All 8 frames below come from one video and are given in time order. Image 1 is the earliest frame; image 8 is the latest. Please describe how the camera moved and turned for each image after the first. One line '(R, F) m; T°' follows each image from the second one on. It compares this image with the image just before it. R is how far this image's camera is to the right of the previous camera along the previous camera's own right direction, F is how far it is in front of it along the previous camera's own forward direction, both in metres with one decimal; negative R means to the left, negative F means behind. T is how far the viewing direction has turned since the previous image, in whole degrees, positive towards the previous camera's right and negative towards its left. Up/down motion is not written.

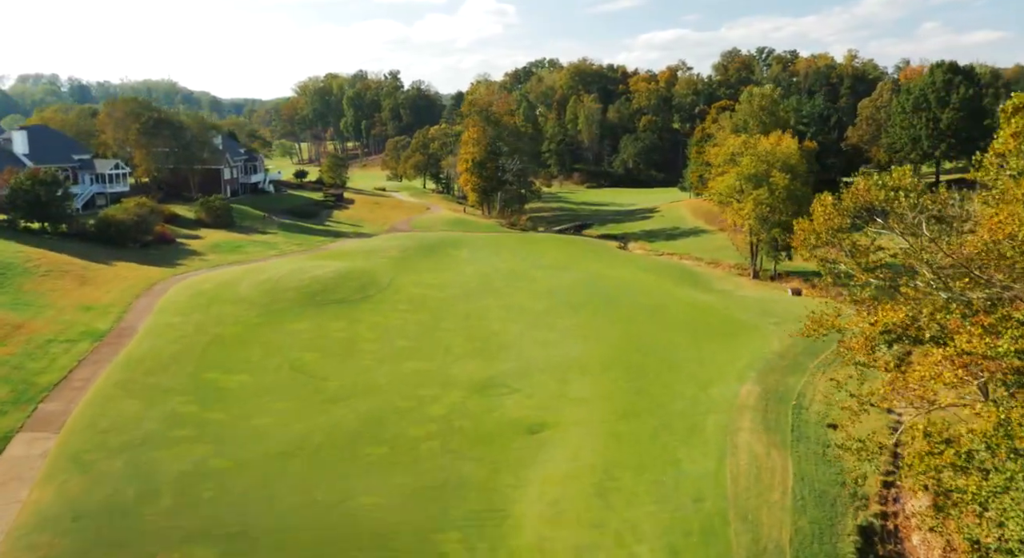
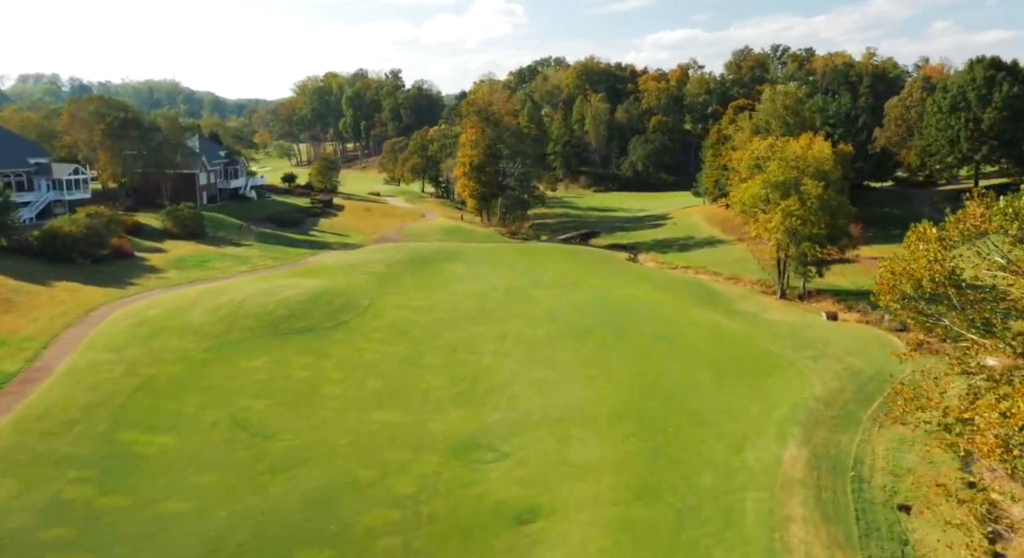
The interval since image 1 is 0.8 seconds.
(+0.6, +5.2) m; -1°
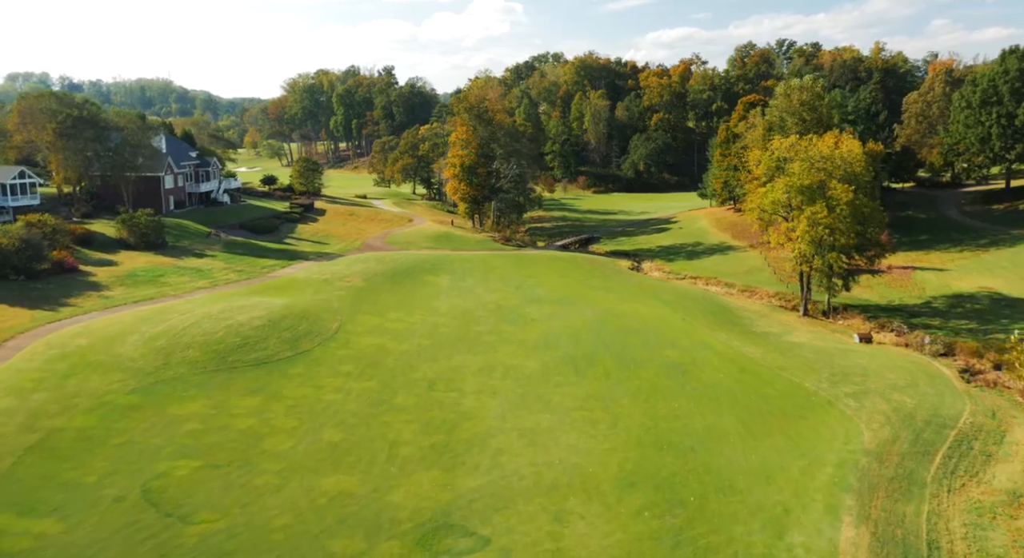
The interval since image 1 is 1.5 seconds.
(+0.5, +4.8) m; 0°
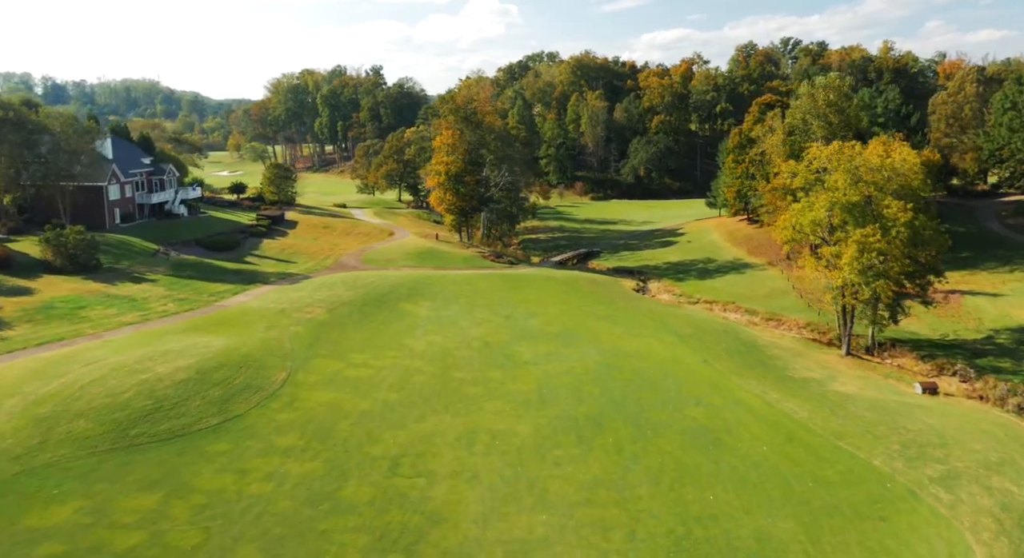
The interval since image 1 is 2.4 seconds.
(+0.3, +6.3) m; 0°
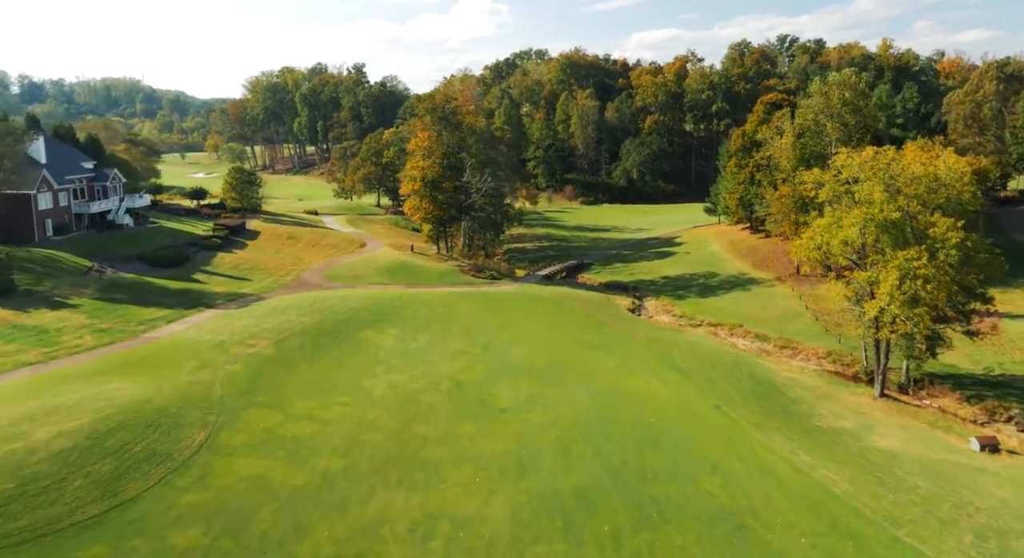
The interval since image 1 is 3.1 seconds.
(+0.6, +5.1) m; +1°
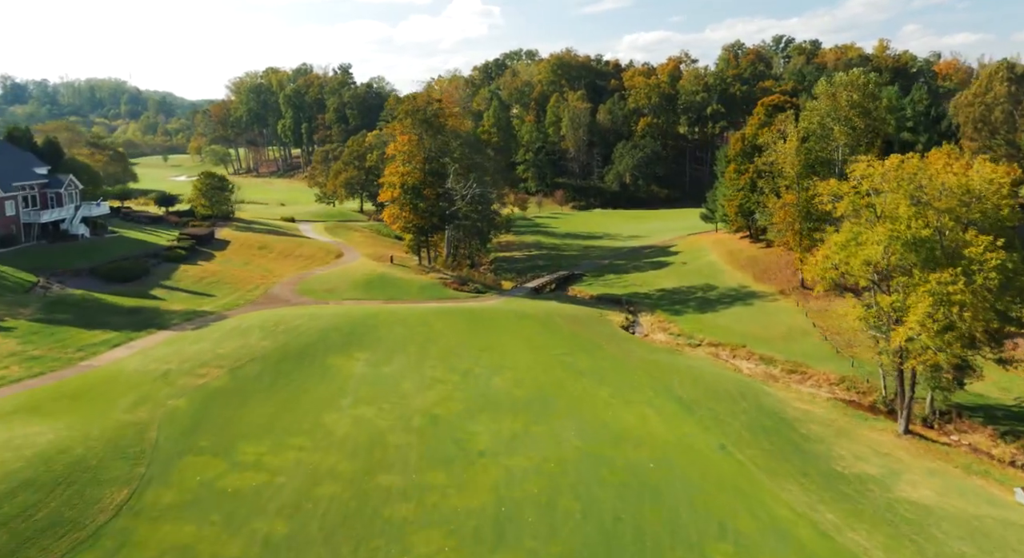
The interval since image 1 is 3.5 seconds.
(+0.4, +3.2) m; +1°
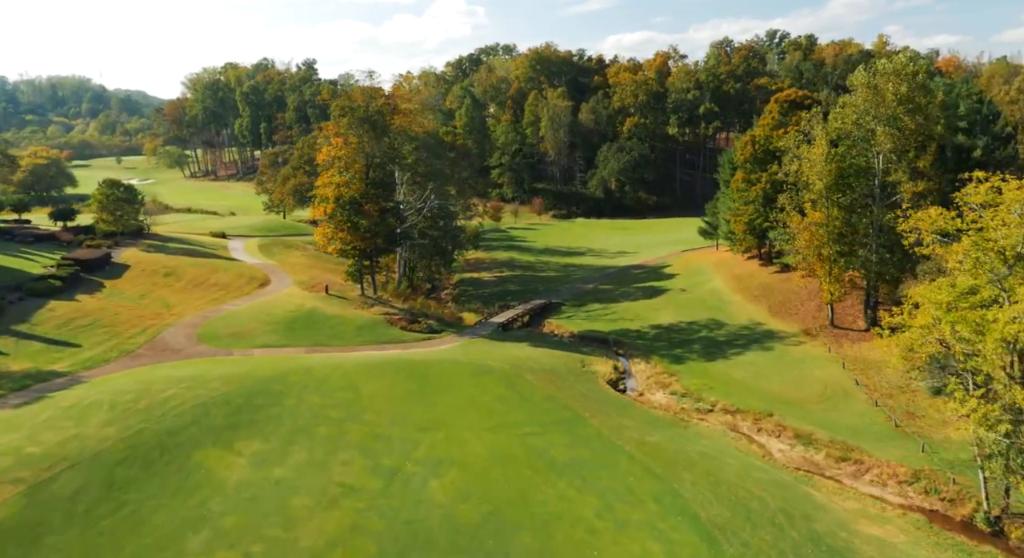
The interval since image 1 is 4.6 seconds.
(+1.2, +9.0) m; +1°
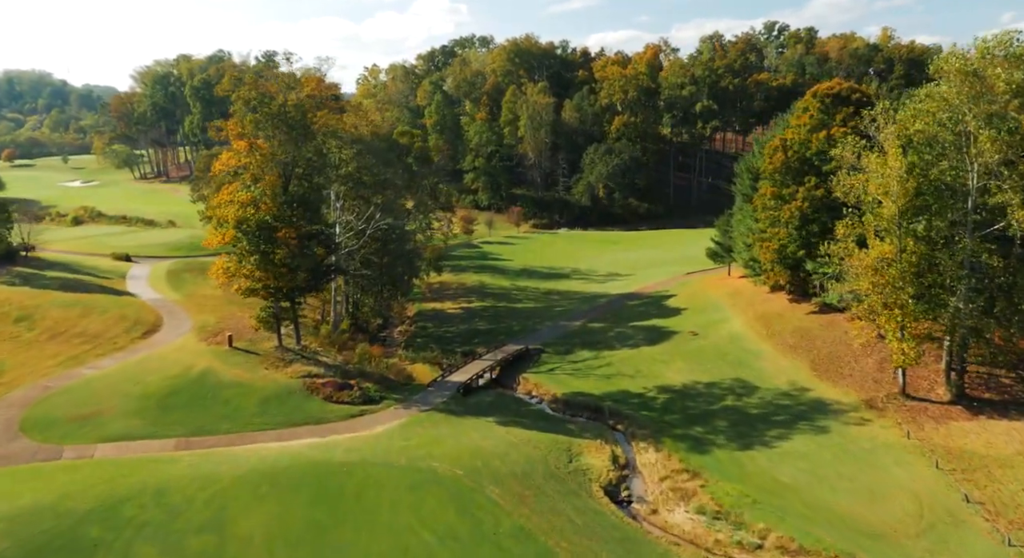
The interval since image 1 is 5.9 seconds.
(+0.8, +9.6) m; +1°
